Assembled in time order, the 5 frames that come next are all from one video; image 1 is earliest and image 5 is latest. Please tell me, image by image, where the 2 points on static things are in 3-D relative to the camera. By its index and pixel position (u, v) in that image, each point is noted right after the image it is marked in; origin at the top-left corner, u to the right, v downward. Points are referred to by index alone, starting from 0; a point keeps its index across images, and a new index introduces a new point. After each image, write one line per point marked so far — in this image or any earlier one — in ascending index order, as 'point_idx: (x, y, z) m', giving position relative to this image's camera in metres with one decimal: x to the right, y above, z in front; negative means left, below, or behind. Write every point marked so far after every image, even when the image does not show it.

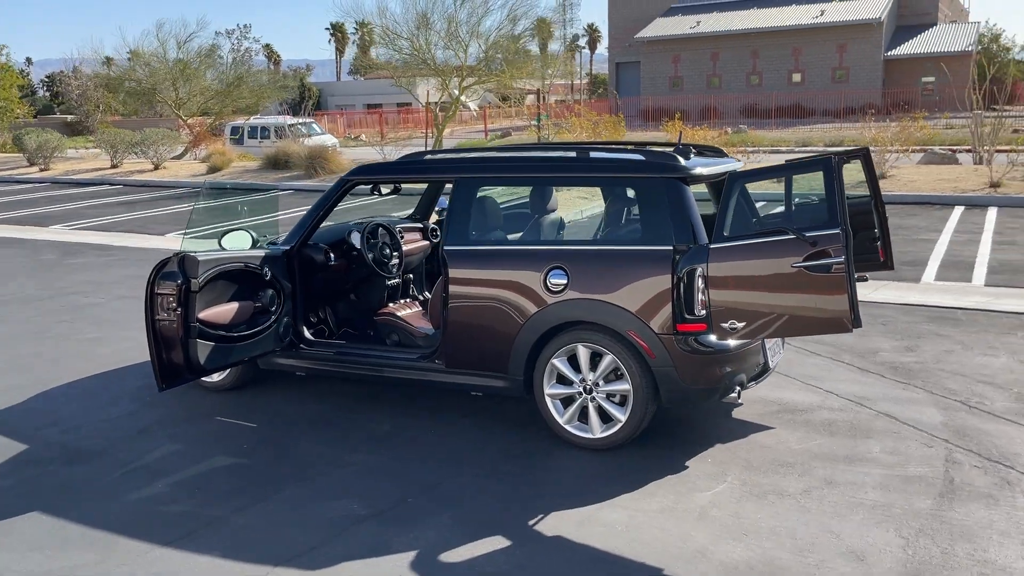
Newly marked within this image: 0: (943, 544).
0: (+1.9, -1.1, +3.8) m
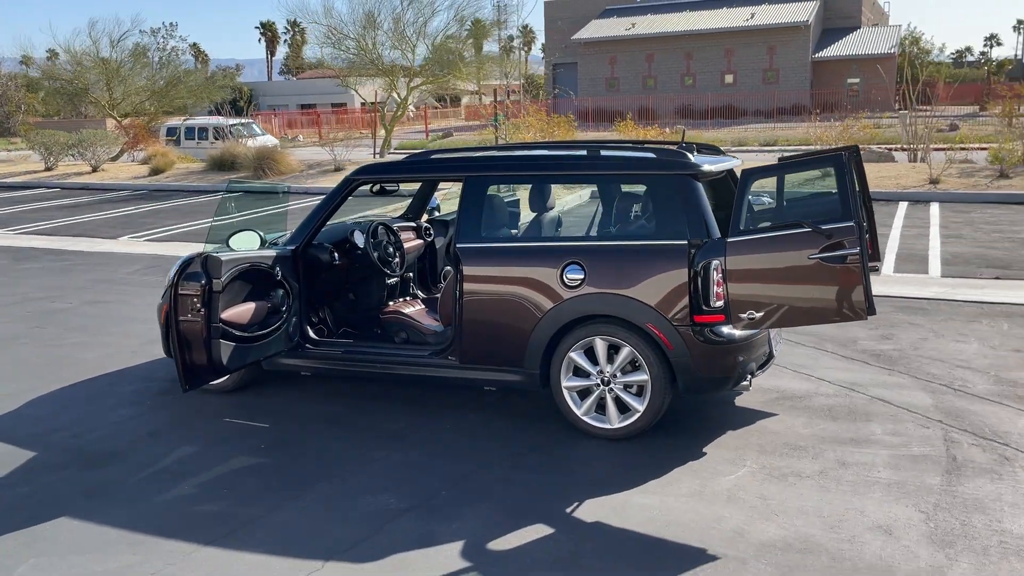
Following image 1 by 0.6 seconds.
0: (+2.1, -1.1, +4.1) m
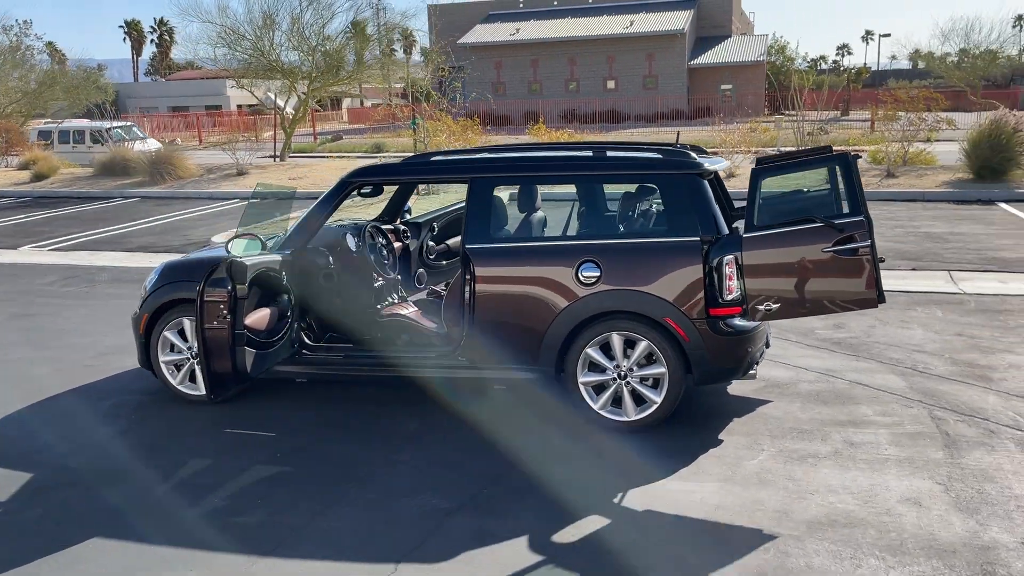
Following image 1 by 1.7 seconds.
0: (+2.3, -1.0, +4.5) m
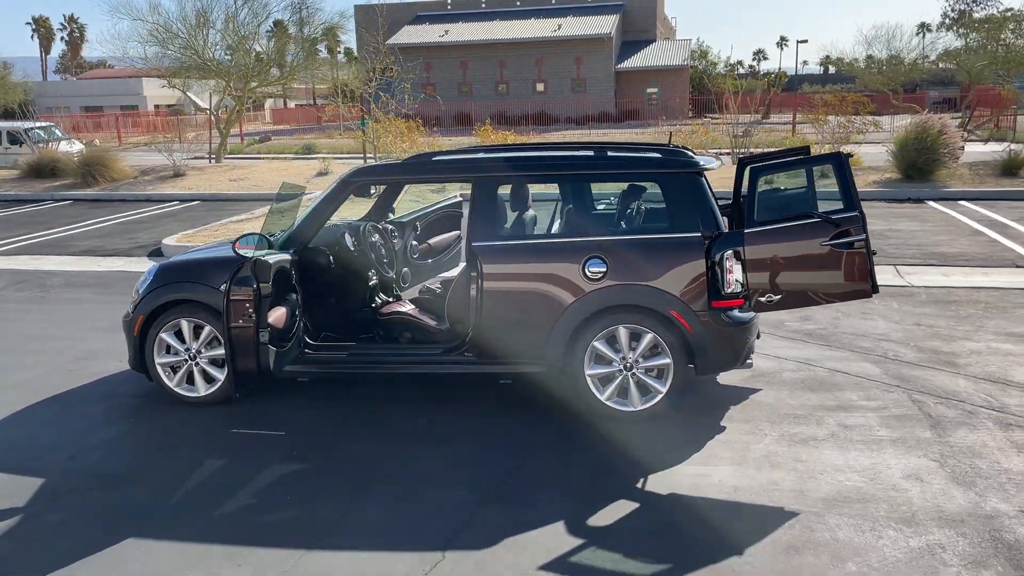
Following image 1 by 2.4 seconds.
0: (+2.4, -0.9, +4.8) m
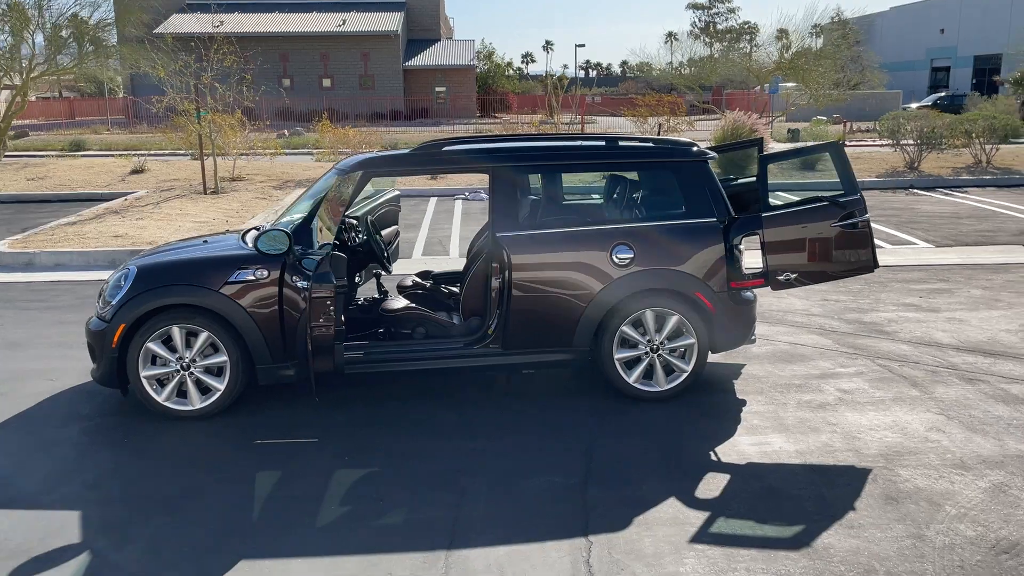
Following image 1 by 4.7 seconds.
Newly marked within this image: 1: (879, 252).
0: (+2.8, -0.8, +5.5) m
1: (+4.7, +0.5, +11.4) m
